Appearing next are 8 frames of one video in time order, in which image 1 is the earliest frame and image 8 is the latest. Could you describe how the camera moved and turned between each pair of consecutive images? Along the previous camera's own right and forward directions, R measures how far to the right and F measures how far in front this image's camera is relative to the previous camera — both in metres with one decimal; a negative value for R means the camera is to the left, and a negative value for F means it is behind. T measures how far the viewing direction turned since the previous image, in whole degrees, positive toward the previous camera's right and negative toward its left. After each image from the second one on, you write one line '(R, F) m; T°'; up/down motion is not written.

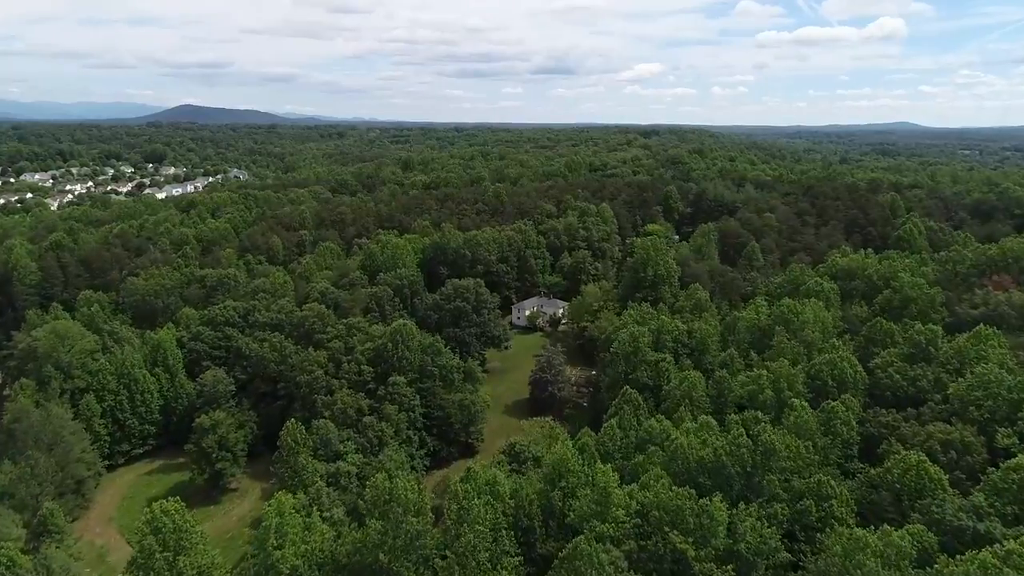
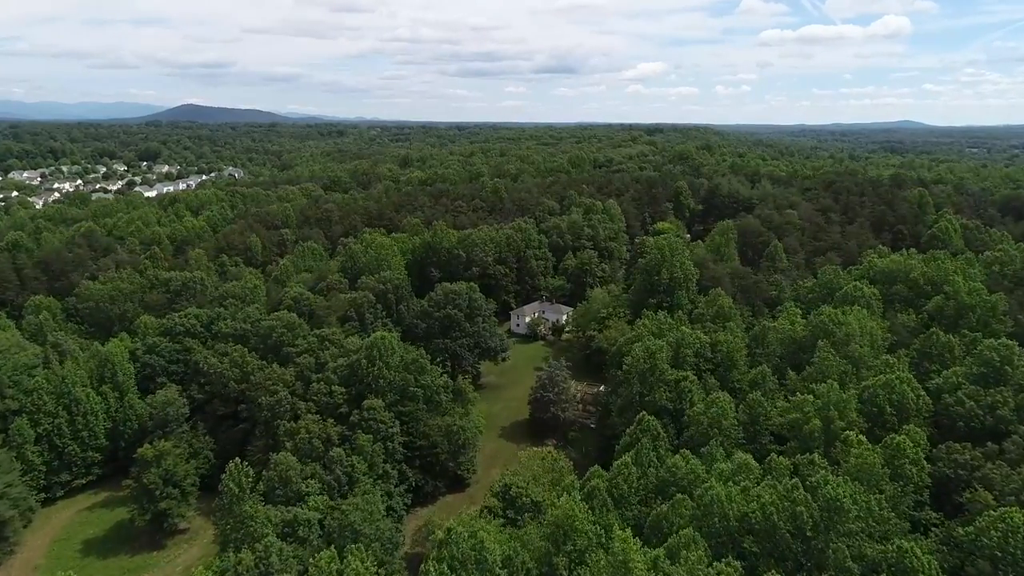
(+0.4, +7.3) m; 0°
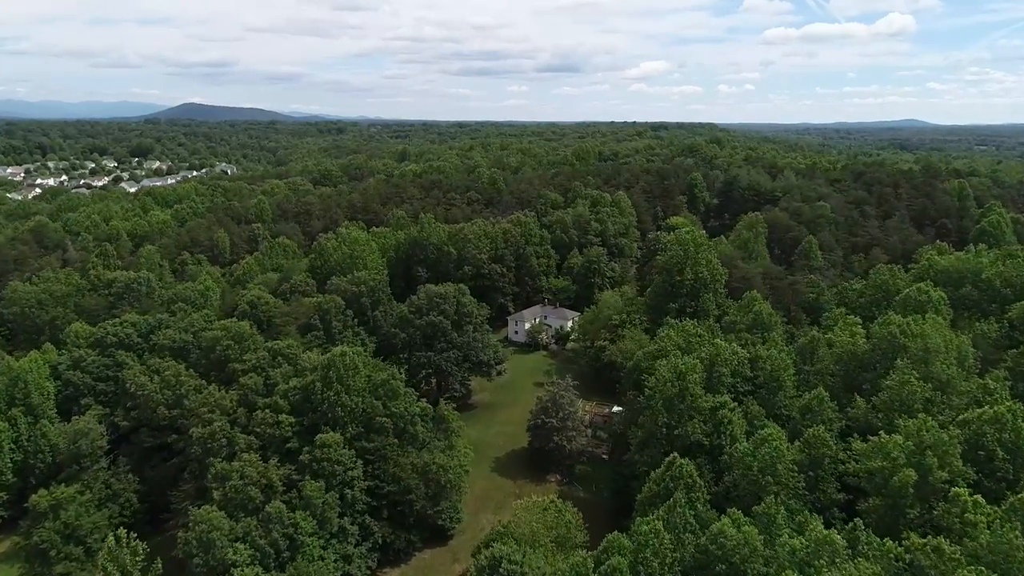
(+0.4, +8.9) m; 0°
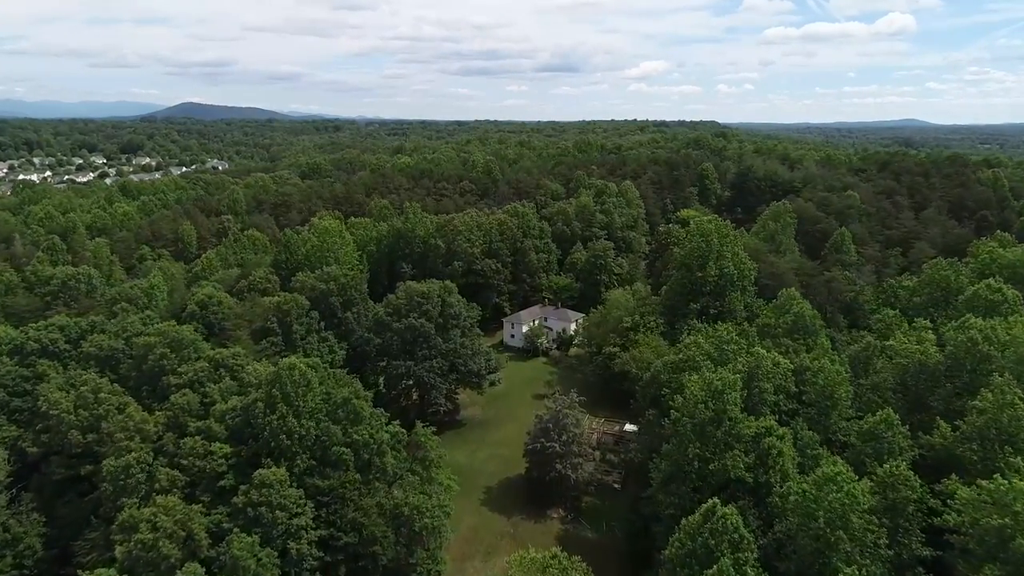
(+0.3, +7.1) m; 0°
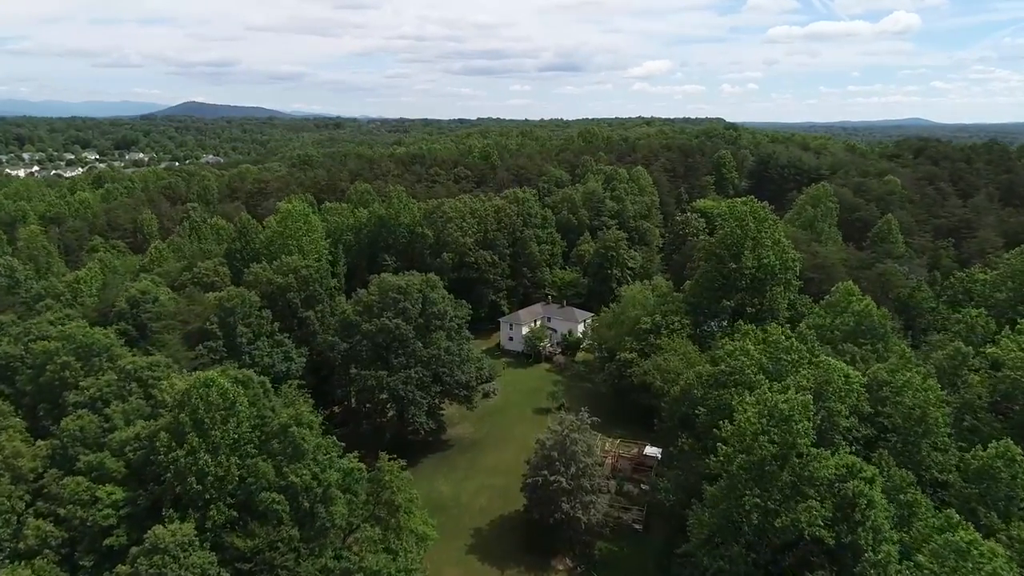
(+0.3, +7.3) m; 0°
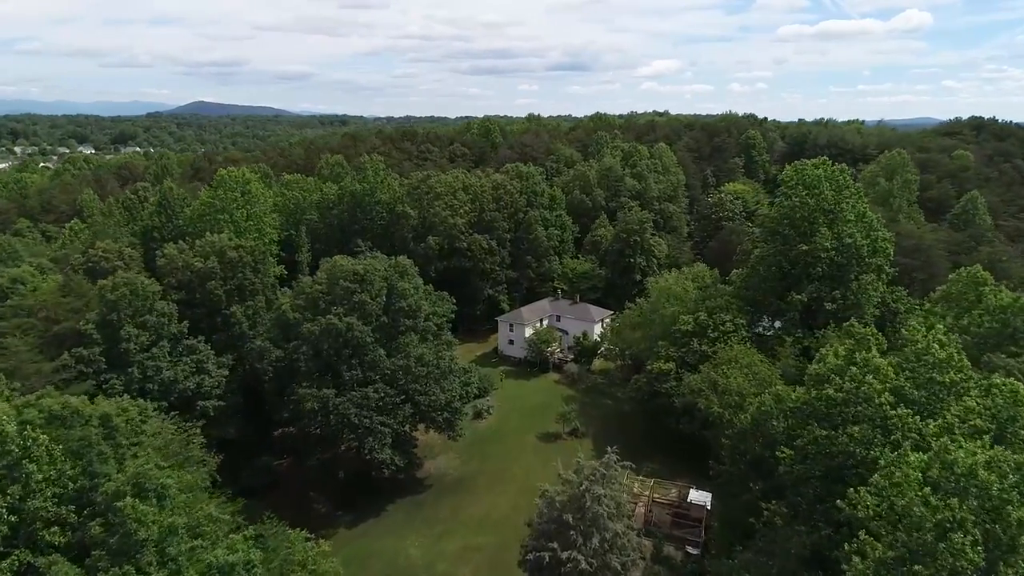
(+0.4, +9.0) m; -1°
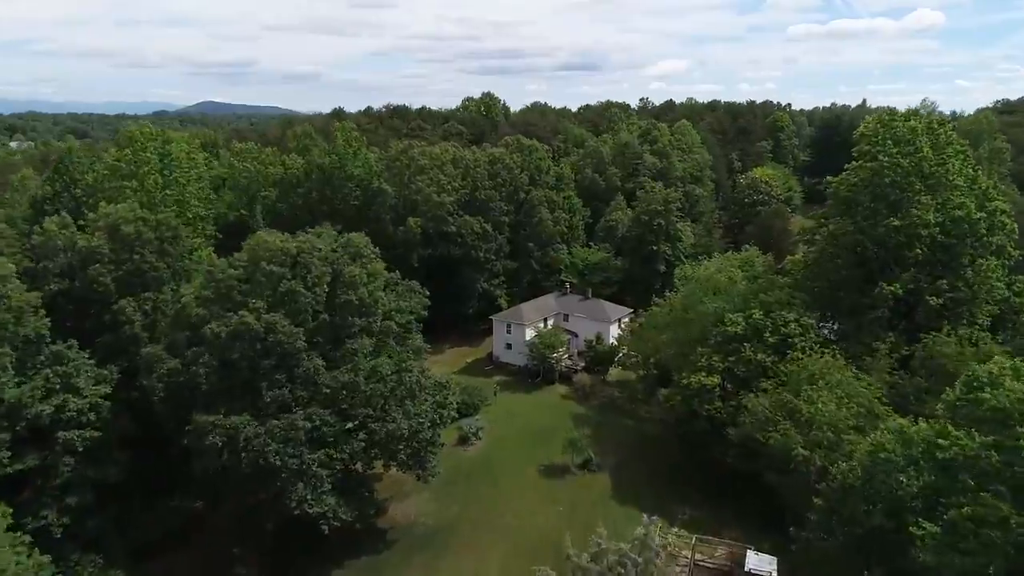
(+0.4, +6.9) m; -1°
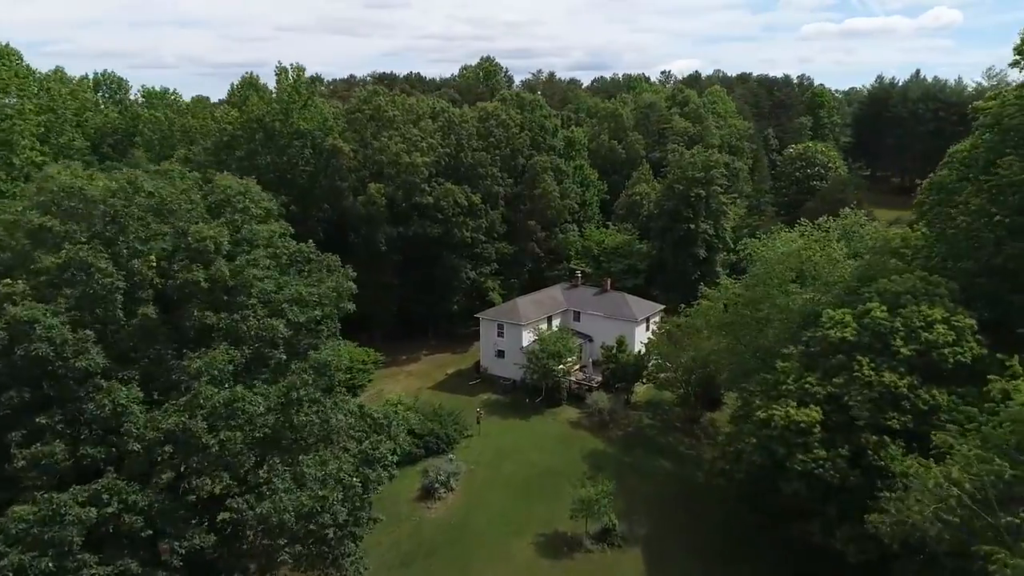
(+0.6, +7.8) m; -1°
